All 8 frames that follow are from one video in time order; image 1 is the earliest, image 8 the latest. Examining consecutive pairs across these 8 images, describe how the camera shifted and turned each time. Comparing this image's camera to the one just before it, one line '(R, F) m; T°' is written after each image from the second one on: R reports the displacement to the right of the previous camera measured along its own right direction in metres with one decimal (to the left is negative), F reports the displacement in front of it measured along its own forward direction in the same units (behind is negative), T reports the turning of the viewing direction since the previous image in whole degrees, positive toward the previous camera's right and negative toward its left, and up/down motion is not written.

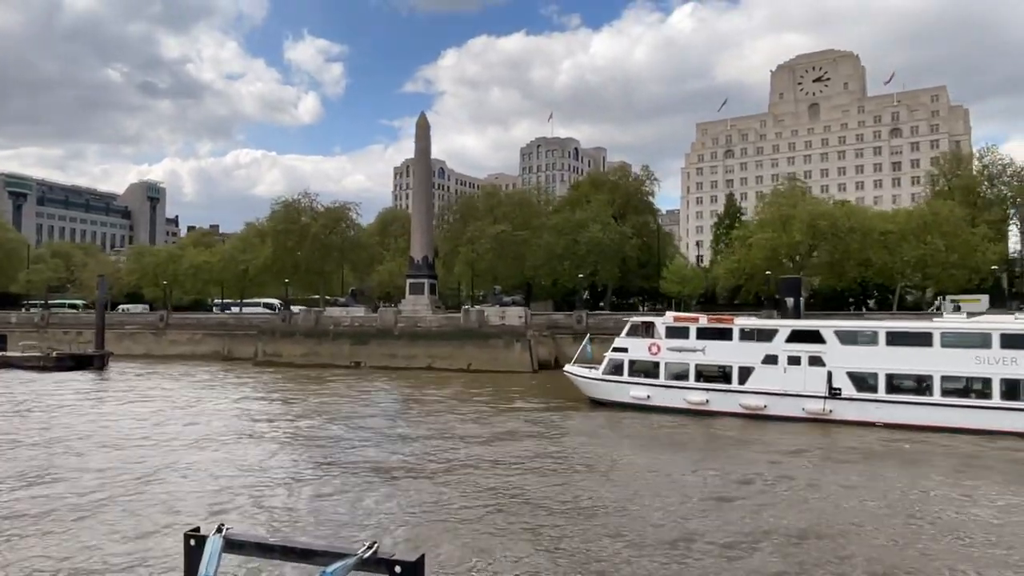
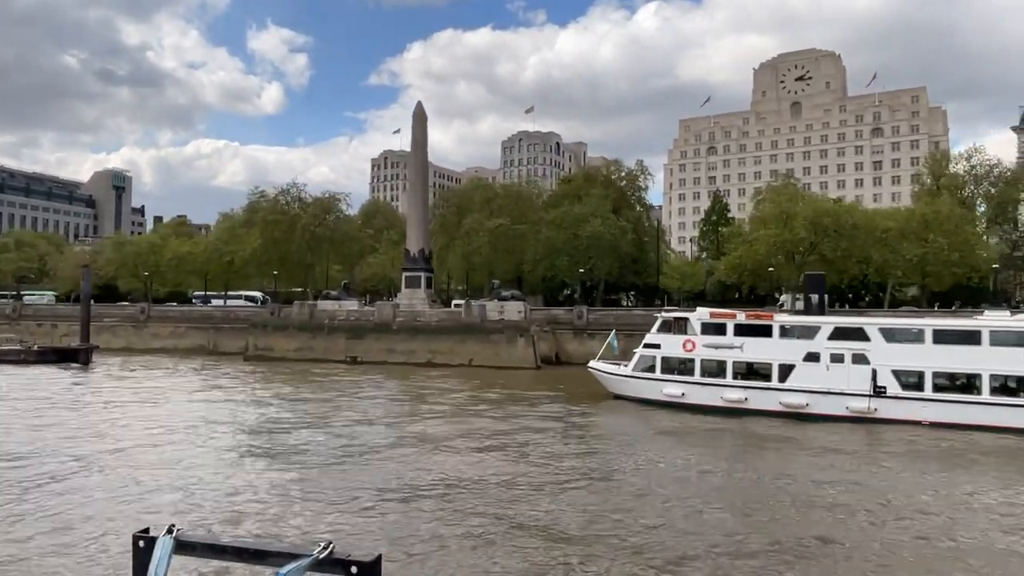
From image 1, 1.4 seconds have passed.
(-1.8, +0.7) m; +3°
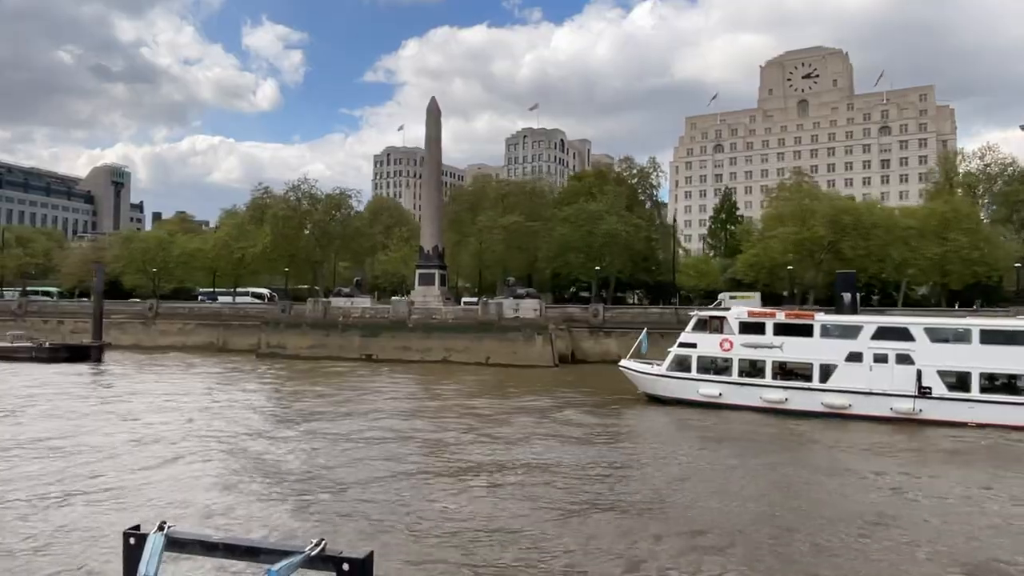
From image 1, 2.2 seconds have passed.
(-1.0, +0.4) m; 0°
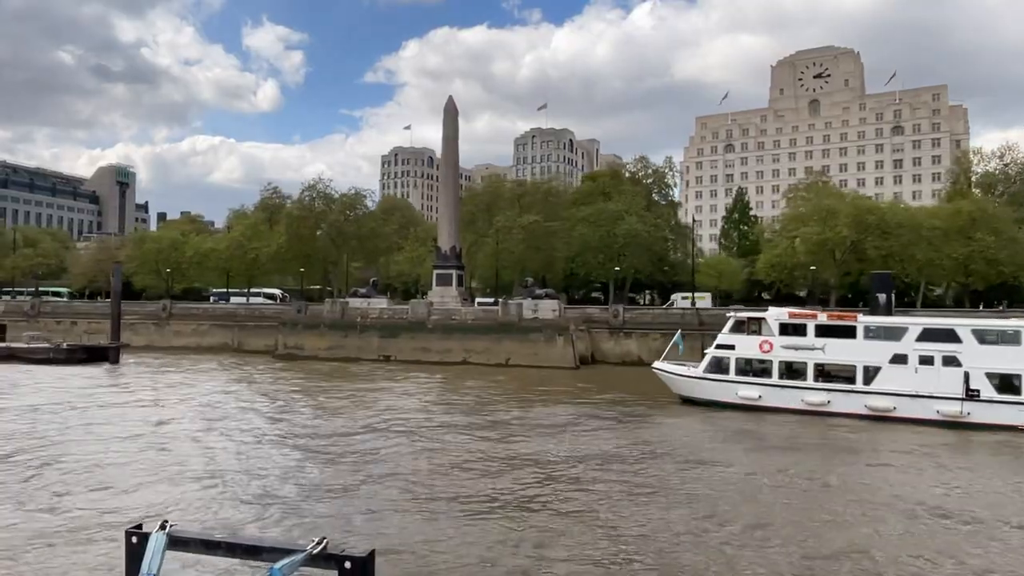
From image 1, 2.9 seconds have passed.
(-0.9, +0.3) m; 0°
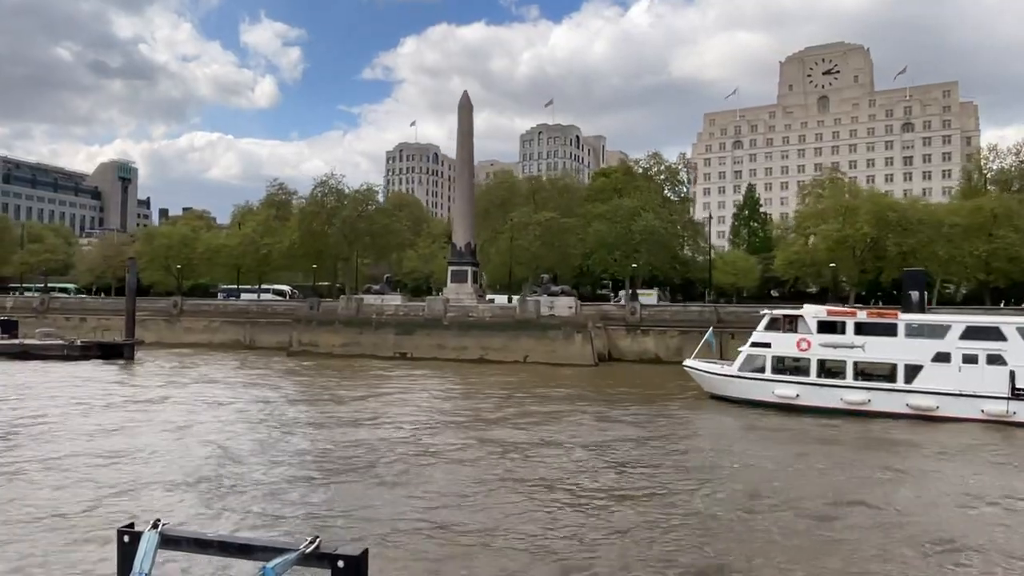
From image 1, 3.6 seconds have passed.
(-0.9, +0.3) m; 0°
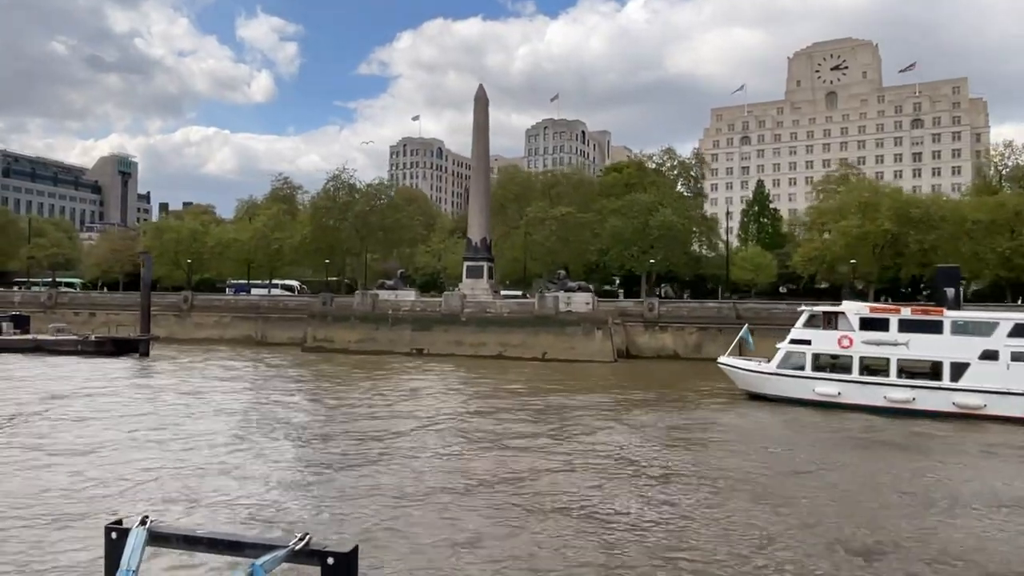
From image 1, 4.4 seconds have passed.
(-1.0, +0.4) m; 0°
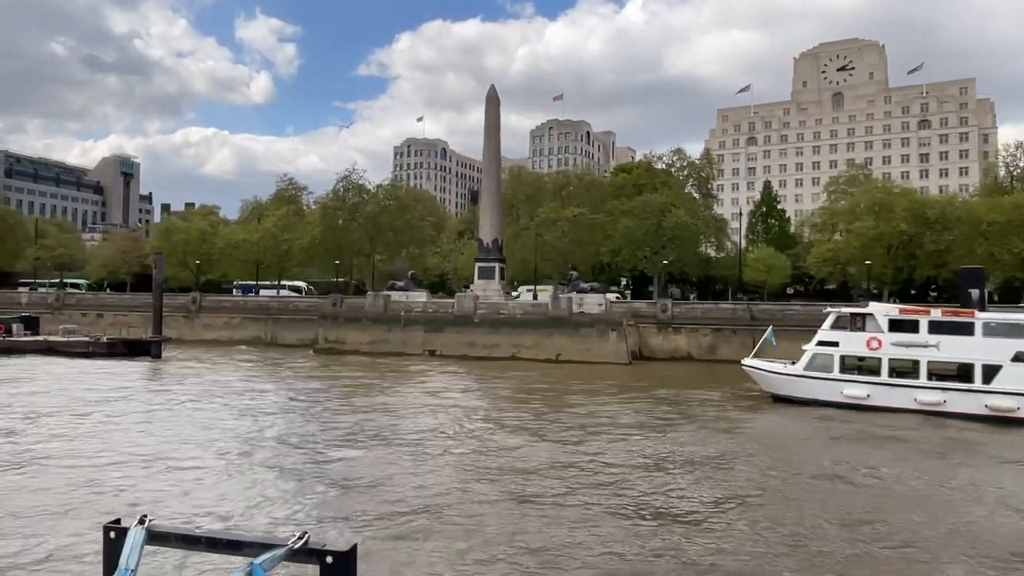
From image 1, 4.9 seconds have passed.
(-0.7, +0.2) m; 0°
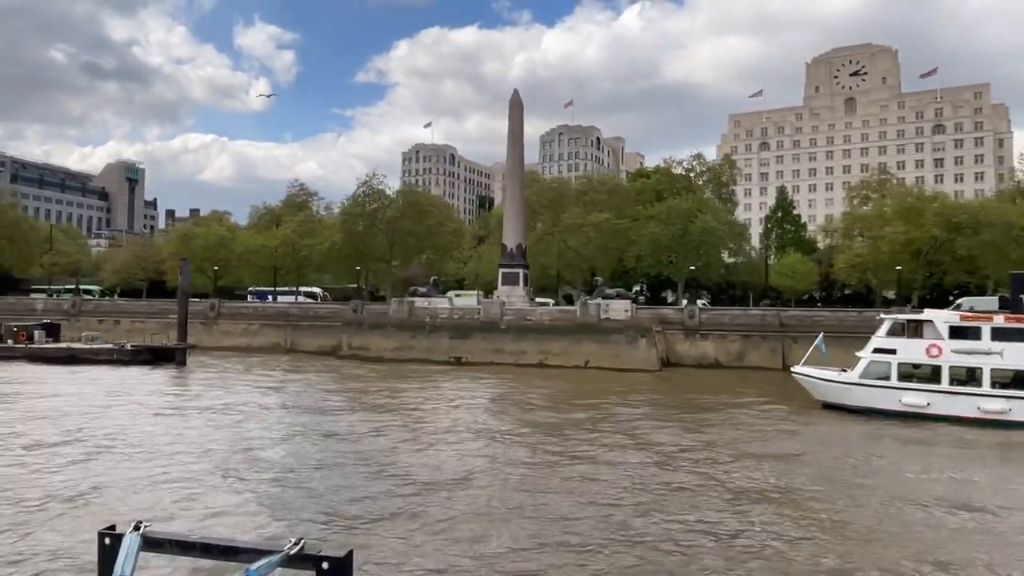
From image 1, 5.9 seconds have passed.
(-1.3, +0.4) m; 0°
